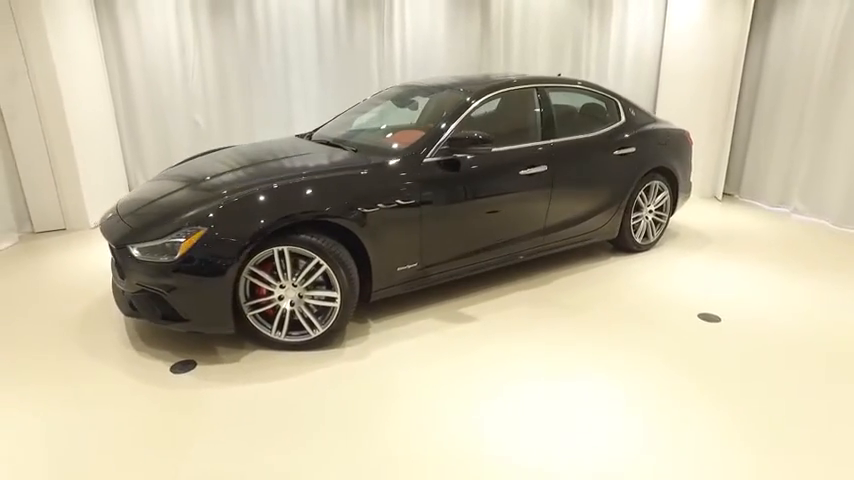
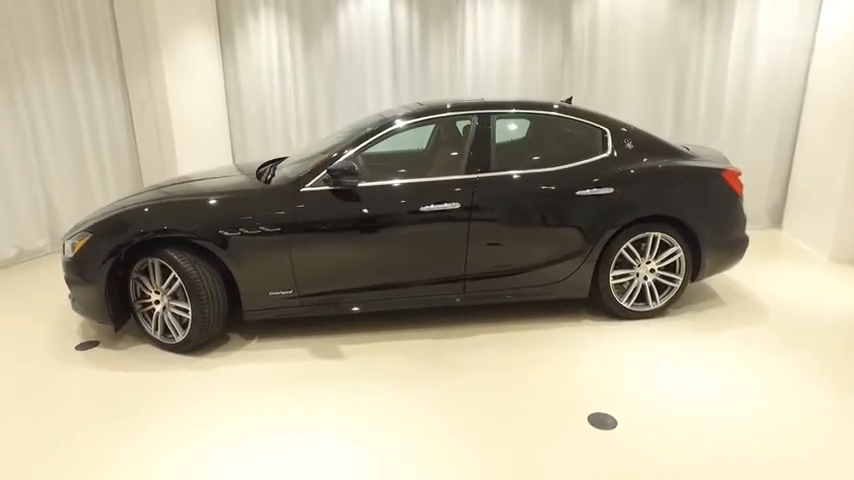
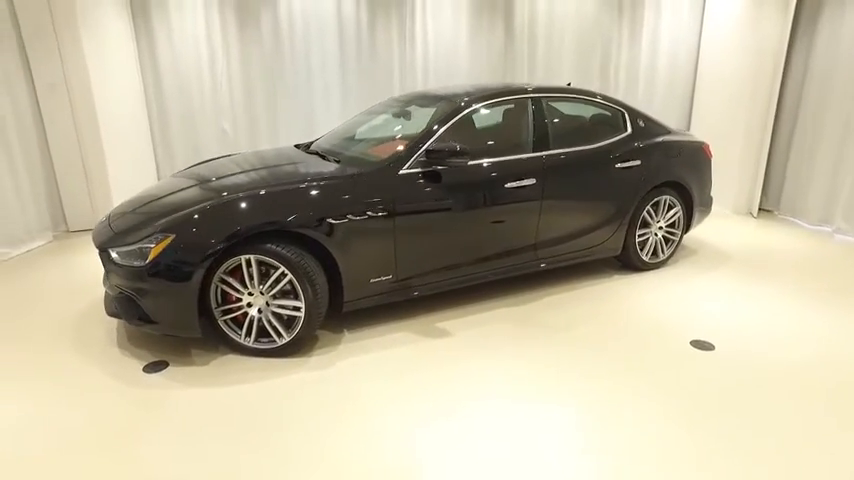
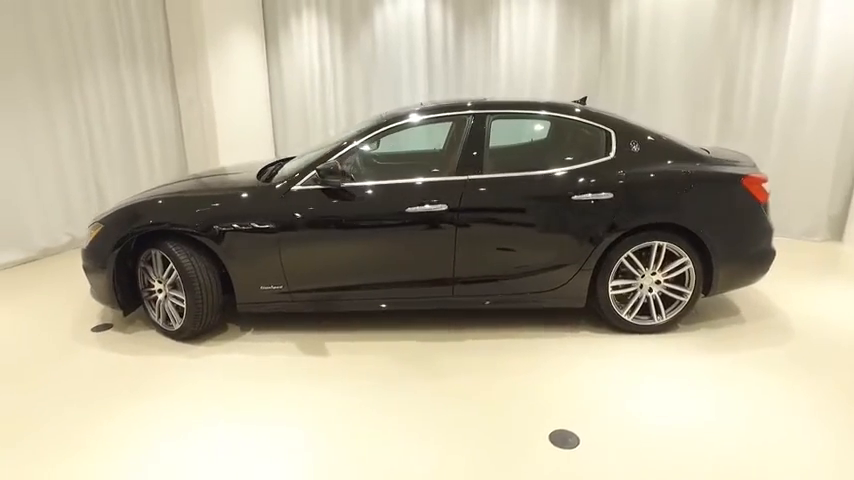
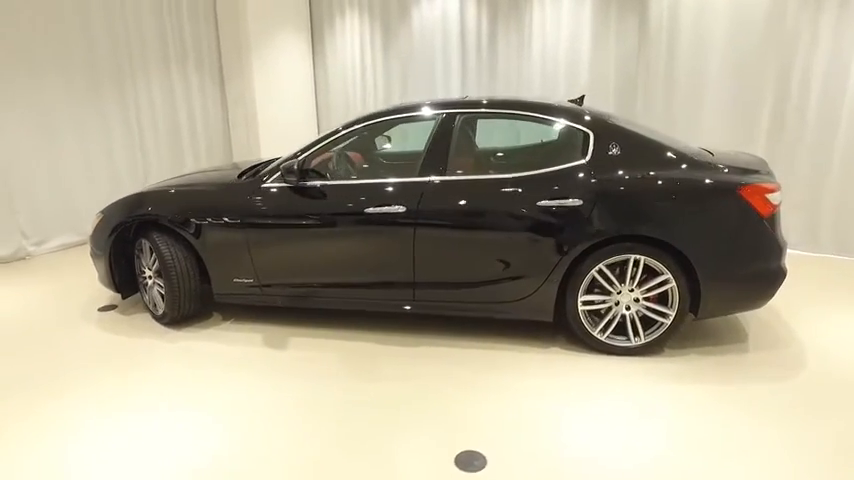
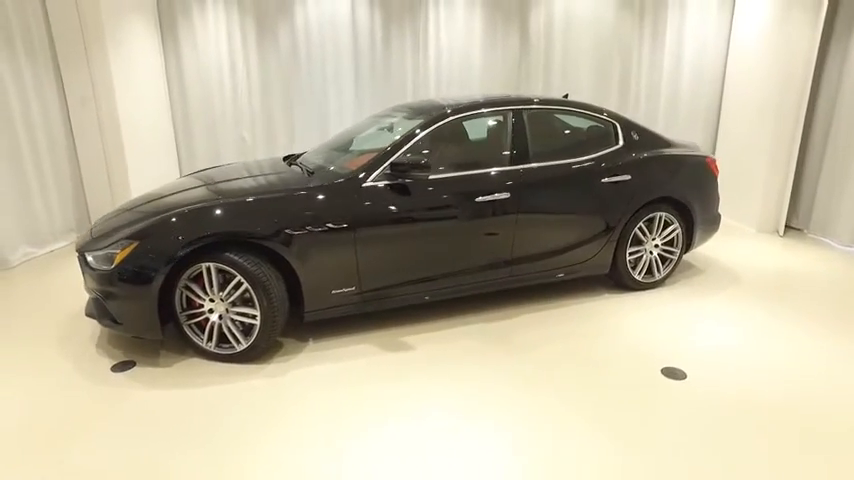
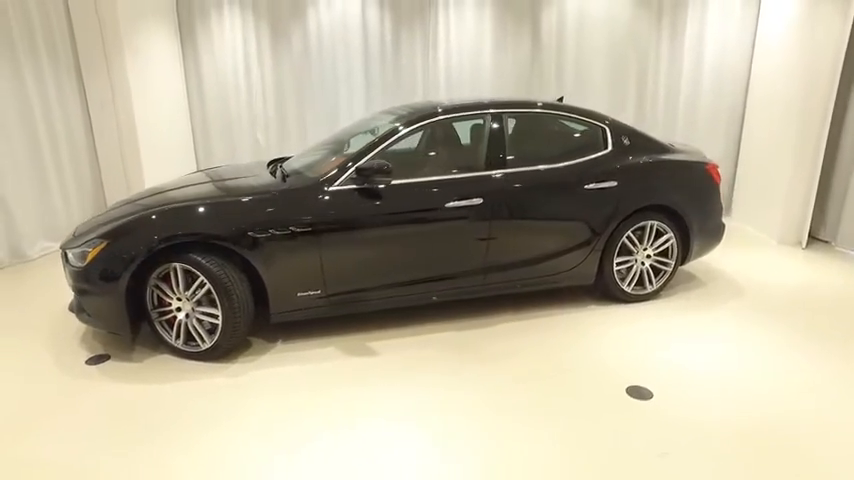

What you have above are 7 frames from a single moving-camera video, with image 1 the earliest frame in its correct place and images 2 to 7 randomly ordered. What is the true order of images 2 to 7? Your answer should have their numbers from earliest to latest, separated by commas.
3, 6, 7, 2, 4, 5
